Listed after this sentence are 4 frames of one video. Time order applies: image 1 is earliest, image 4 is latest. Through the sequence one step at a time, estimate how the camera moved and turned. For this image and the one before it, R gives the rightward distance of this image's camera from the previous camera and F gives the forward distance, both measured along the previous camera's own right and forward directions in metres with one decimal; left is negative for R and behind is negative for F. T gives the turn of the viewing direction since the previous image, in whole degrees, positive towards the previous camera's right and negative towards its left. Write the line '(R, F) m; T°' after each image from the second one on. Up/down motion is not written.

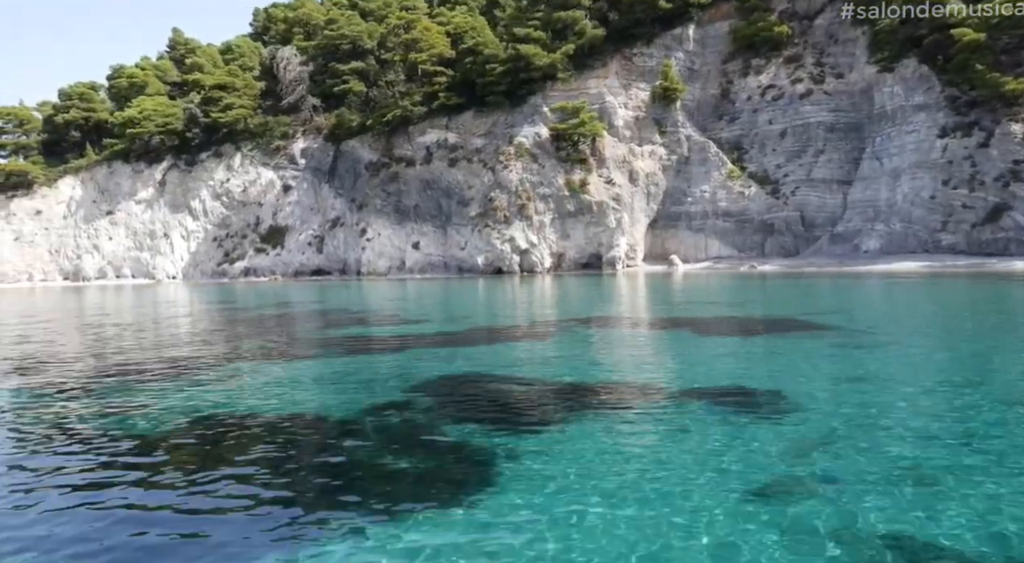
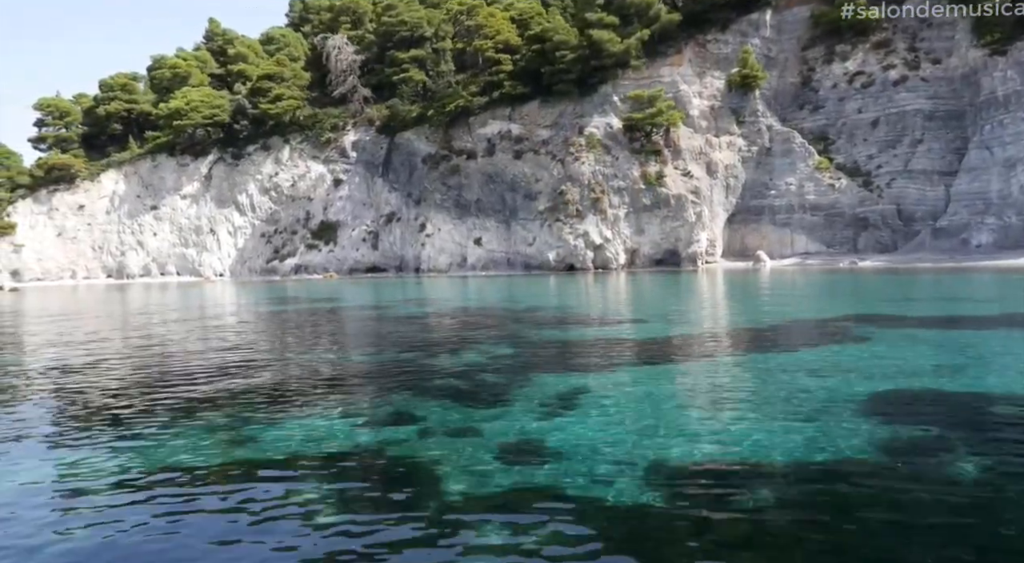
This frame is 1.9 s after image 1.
(-3.3, +1.8) m; 0°
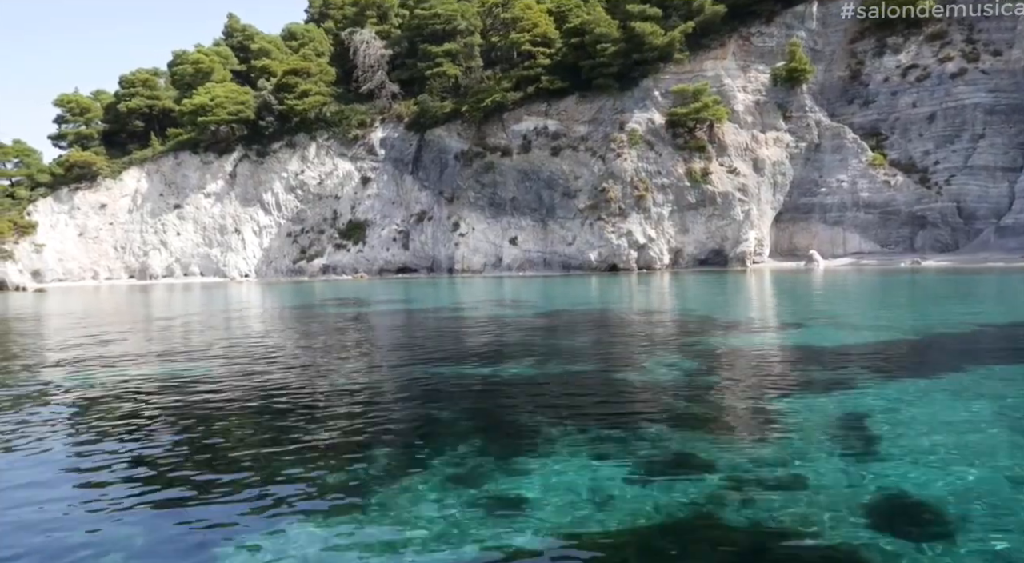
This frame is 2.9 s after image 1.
(-1.8, +1.2) m; 0°
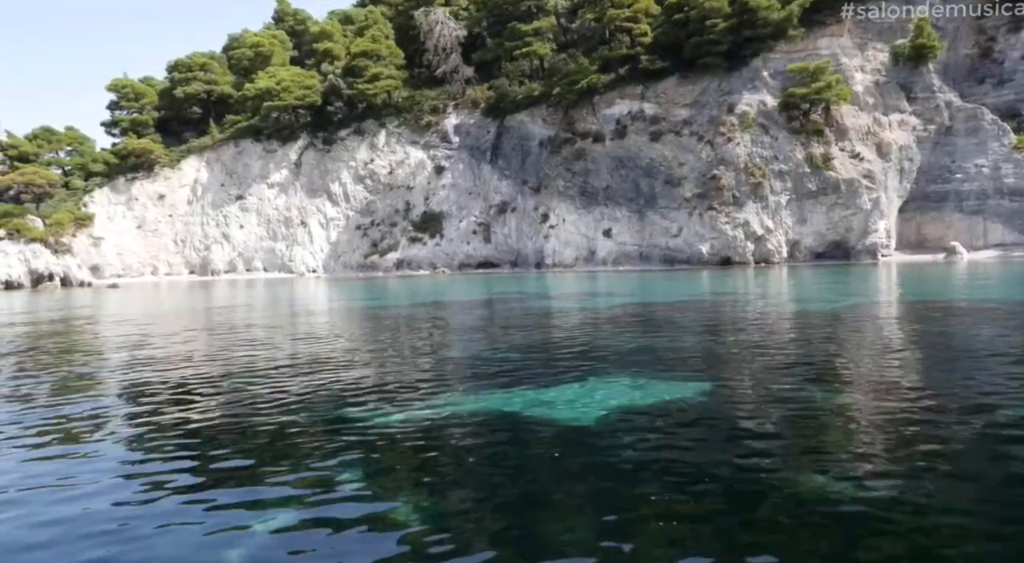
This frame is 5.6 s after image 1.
(-4.3, +2.8) m; 0°
